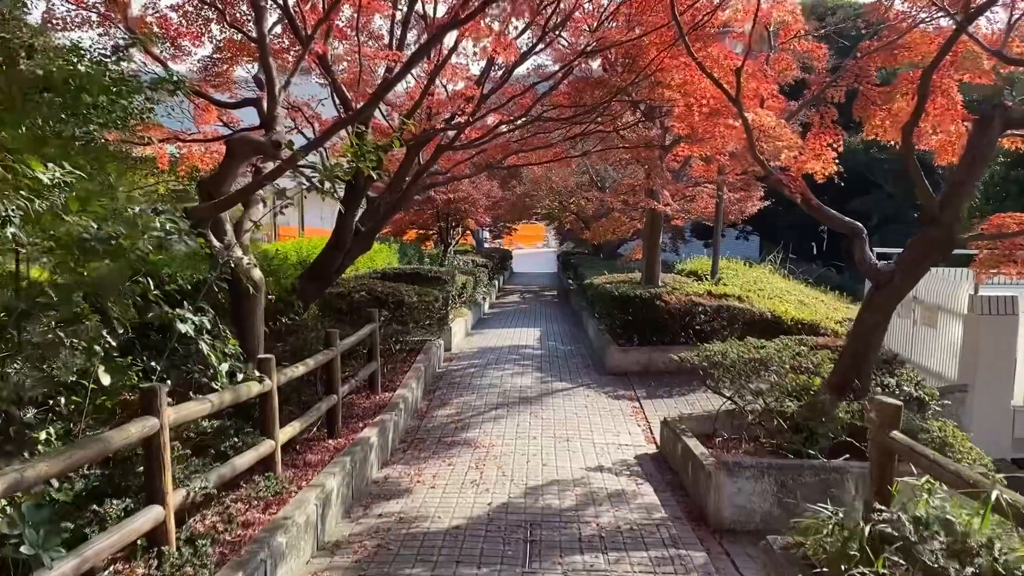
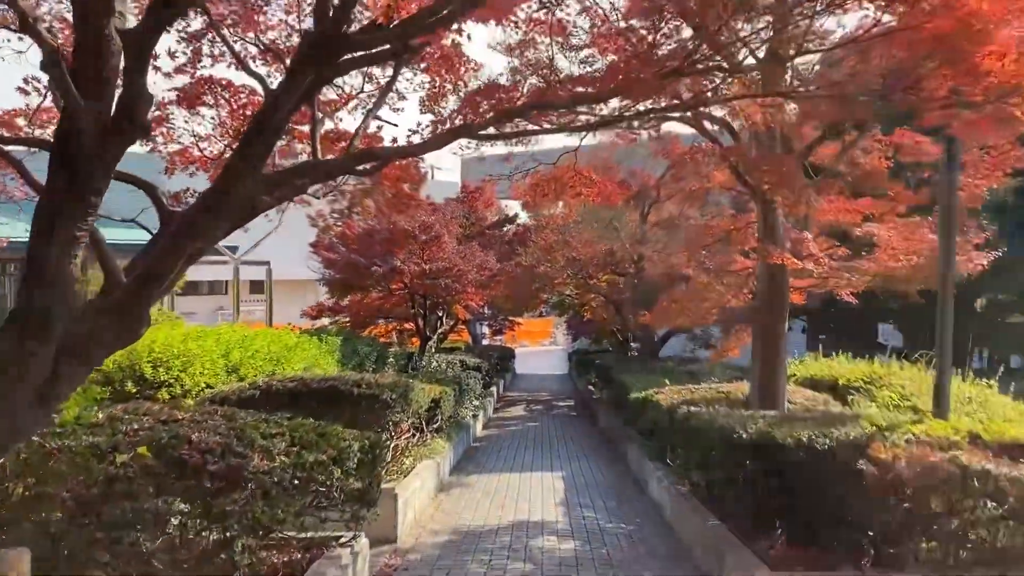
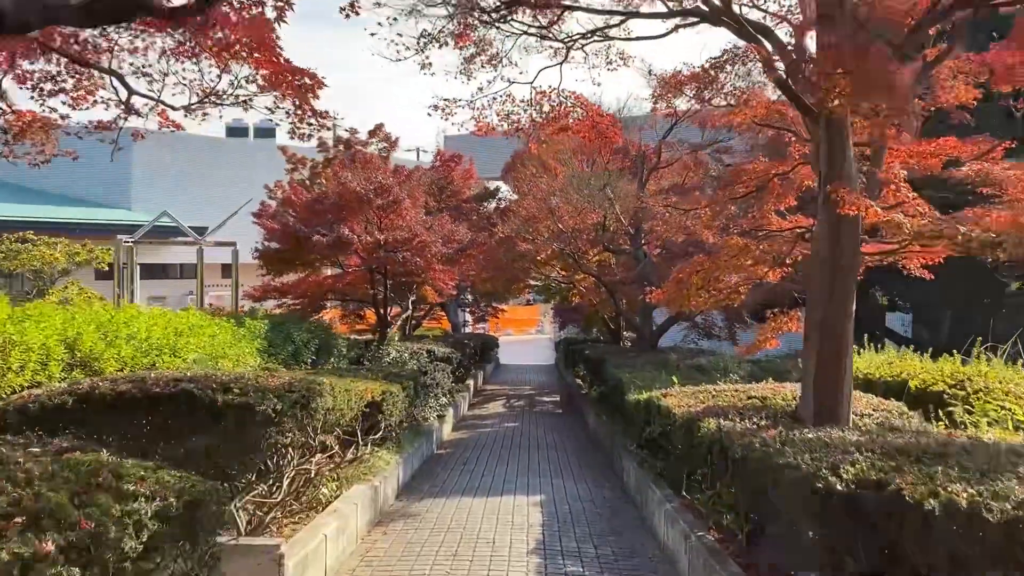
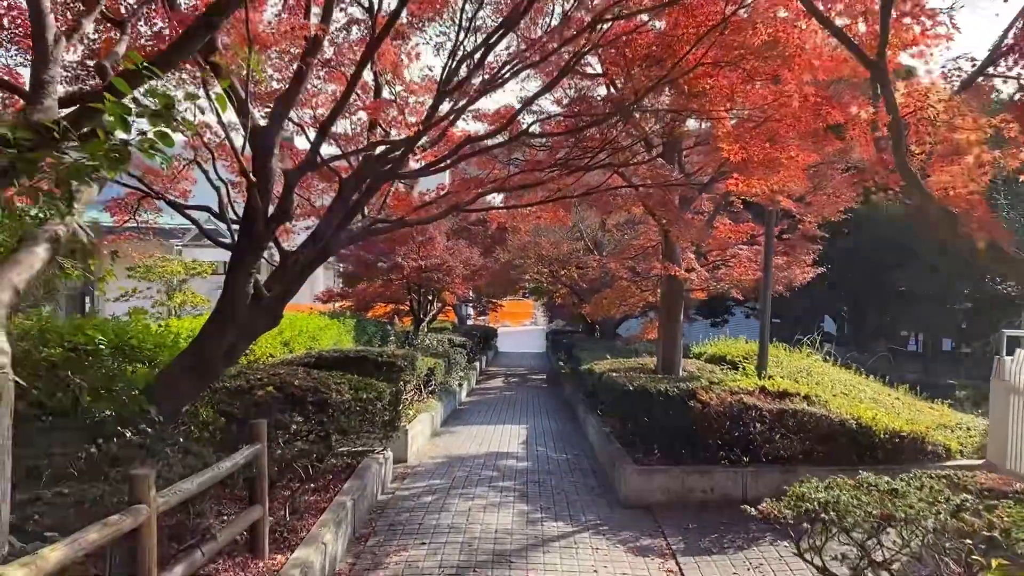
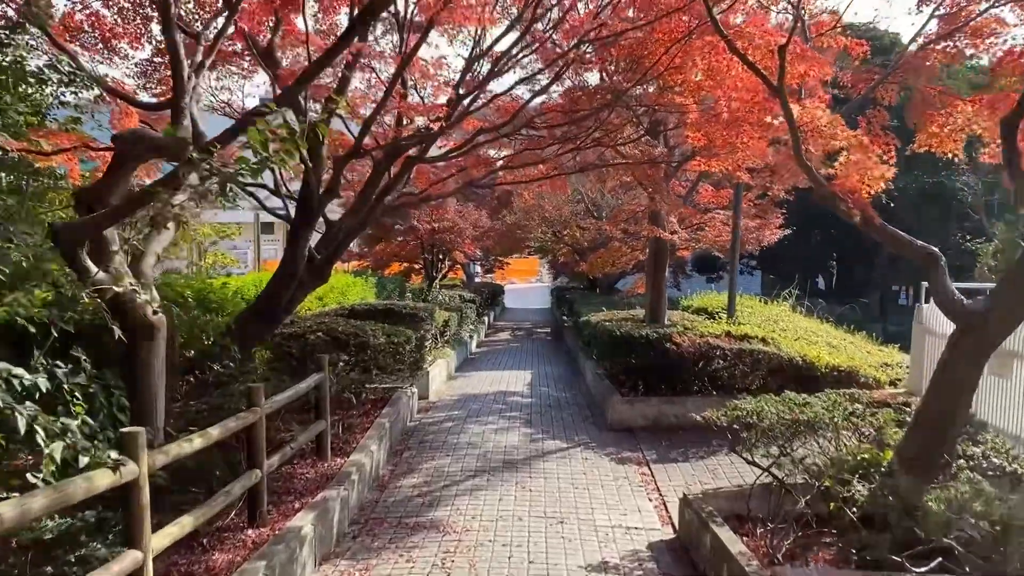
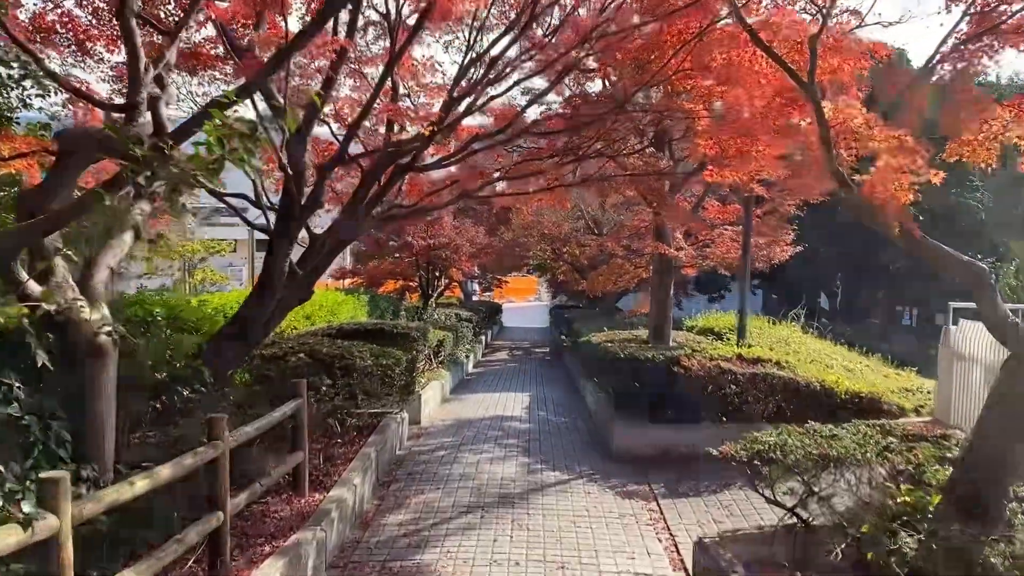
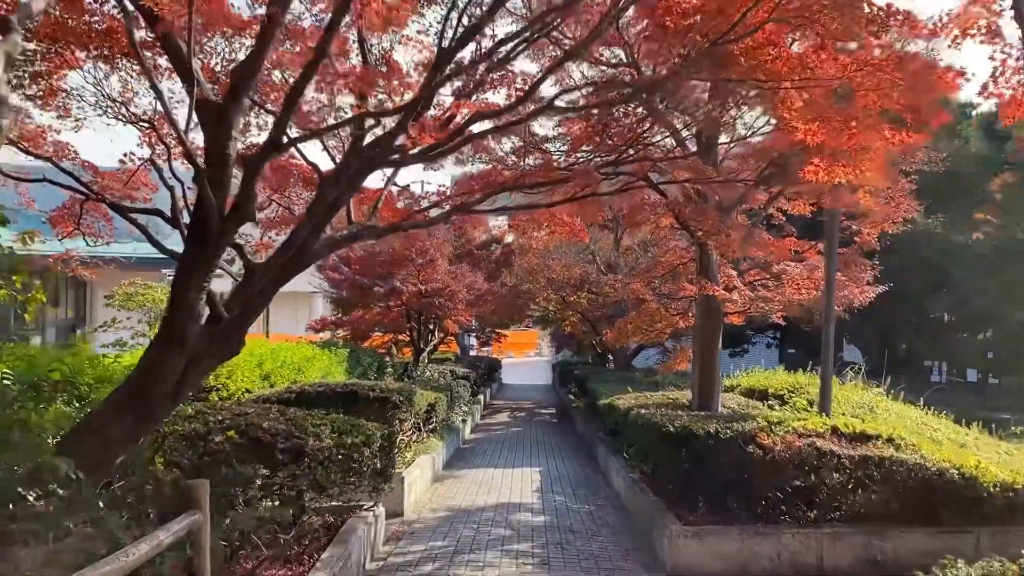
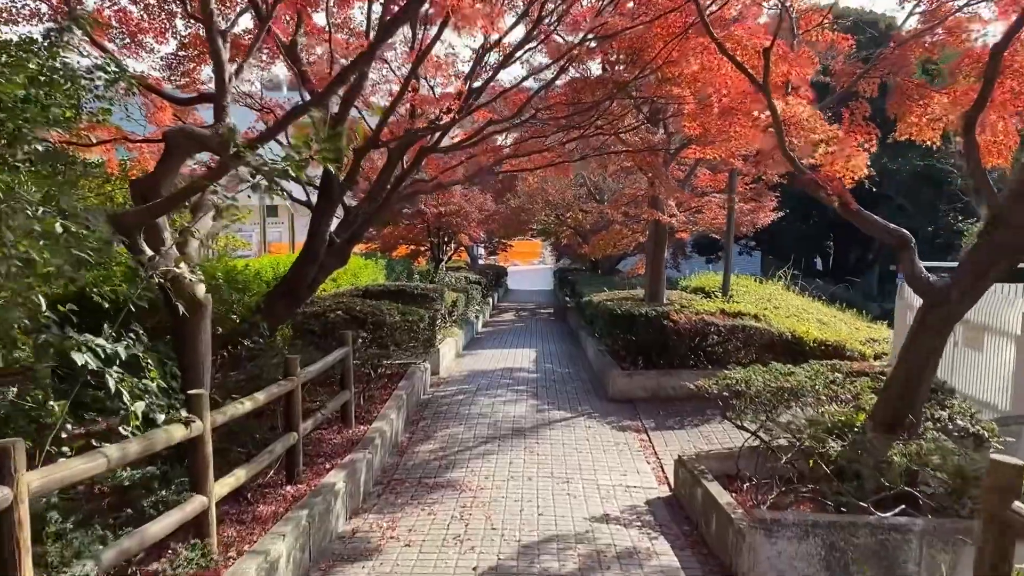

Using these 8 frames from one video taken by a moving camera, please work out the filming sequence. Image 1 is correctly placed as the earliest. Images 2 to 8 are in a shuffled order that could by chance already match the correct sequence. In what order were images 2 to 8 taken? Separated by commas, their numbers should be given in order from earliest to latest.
8, 5, 6, 4, 7, 2, 3
